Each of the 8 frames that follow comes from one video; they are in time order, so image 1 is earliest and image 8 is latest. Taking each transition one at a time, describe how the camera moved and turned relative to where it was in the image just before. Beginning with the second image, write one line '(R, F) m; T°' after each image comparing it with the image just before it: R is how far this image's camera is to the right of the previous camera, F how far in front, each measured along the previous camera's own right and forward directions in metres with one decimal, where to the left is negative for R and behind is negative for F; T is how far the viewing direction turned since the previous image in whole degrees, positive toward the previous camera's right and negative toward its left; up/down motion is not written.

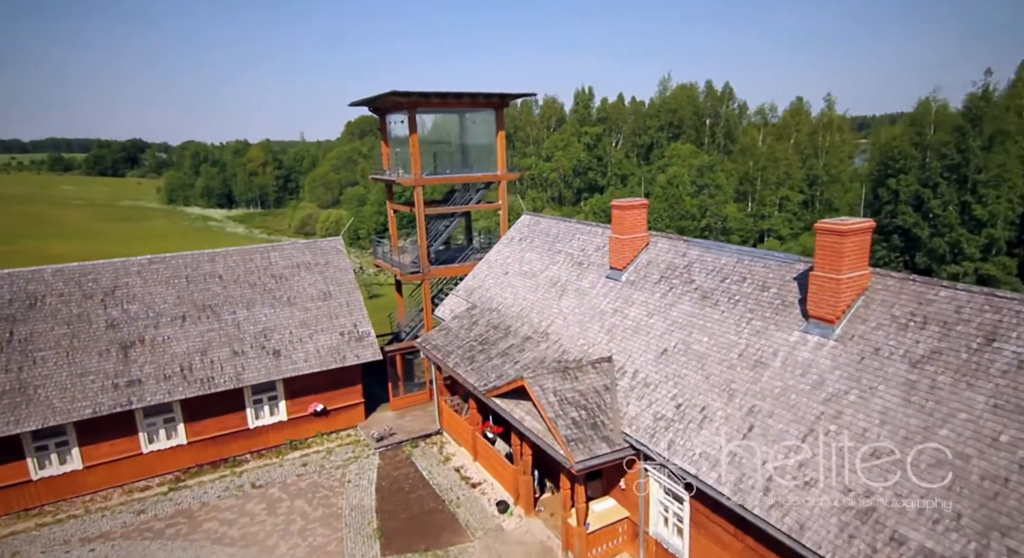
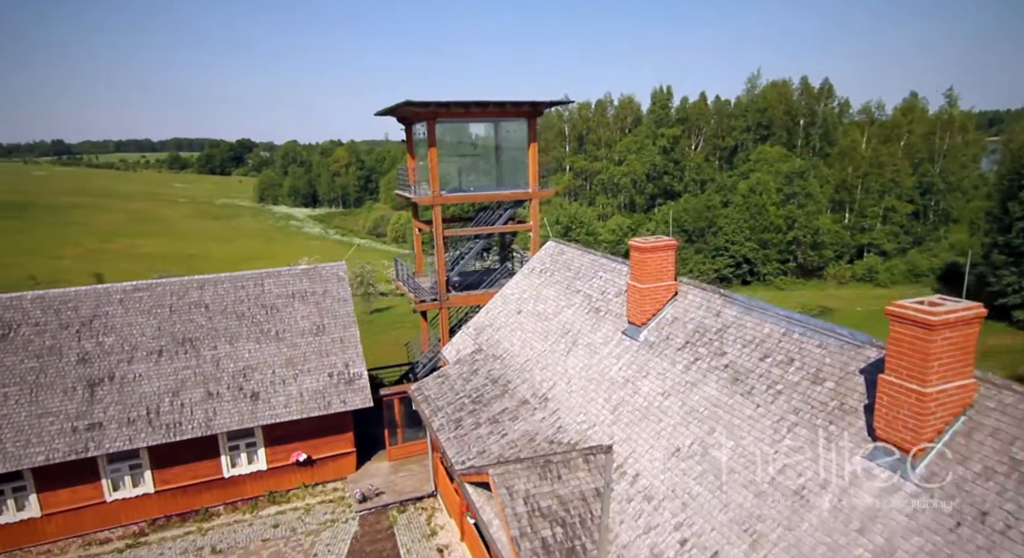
(+2.1, +3.3) m; -8°
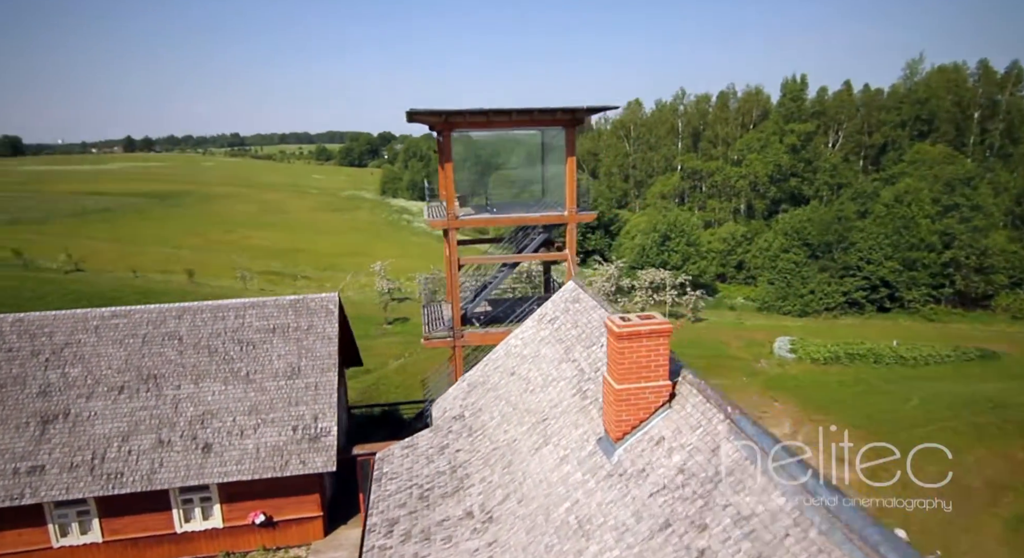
(+3.1, +4.1) m; -12°
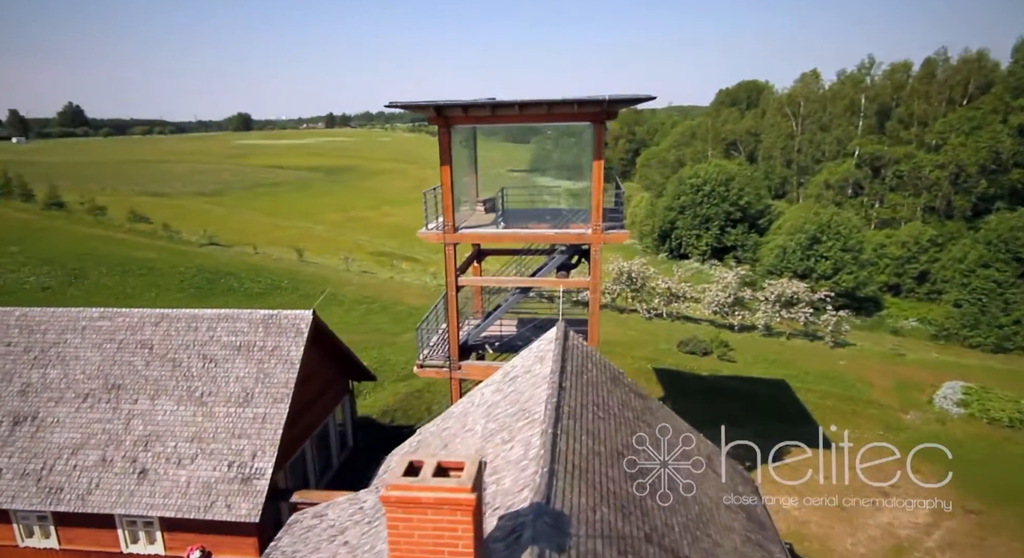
(+4.1, +4.1) m; -16°
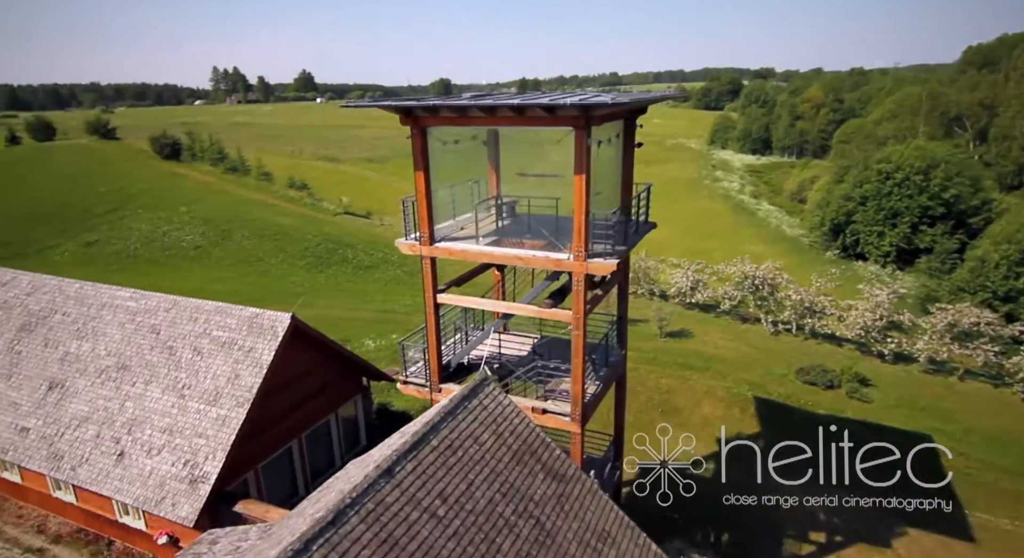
(+4.6, +2.9) m; -18°
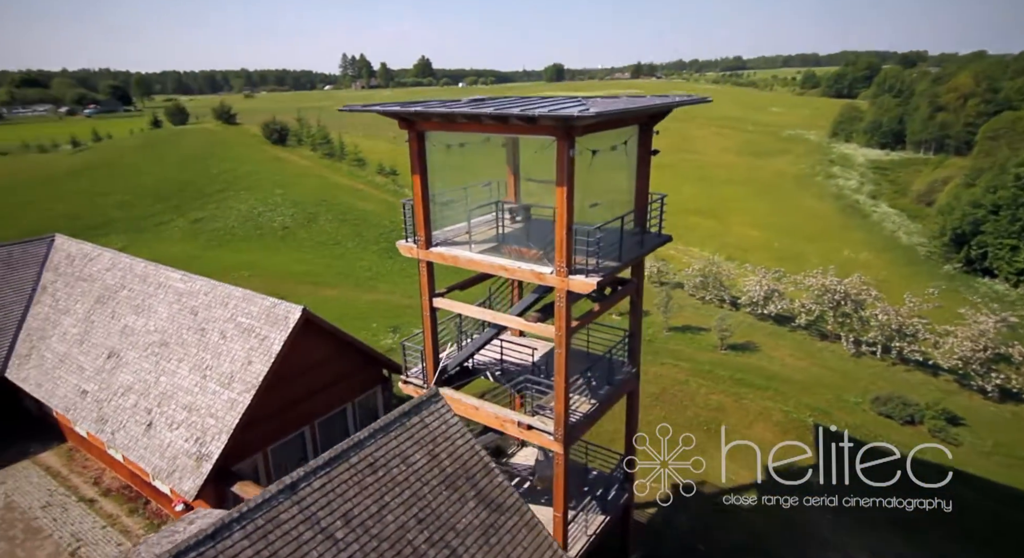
(+2.6, +0.6) m; -10°
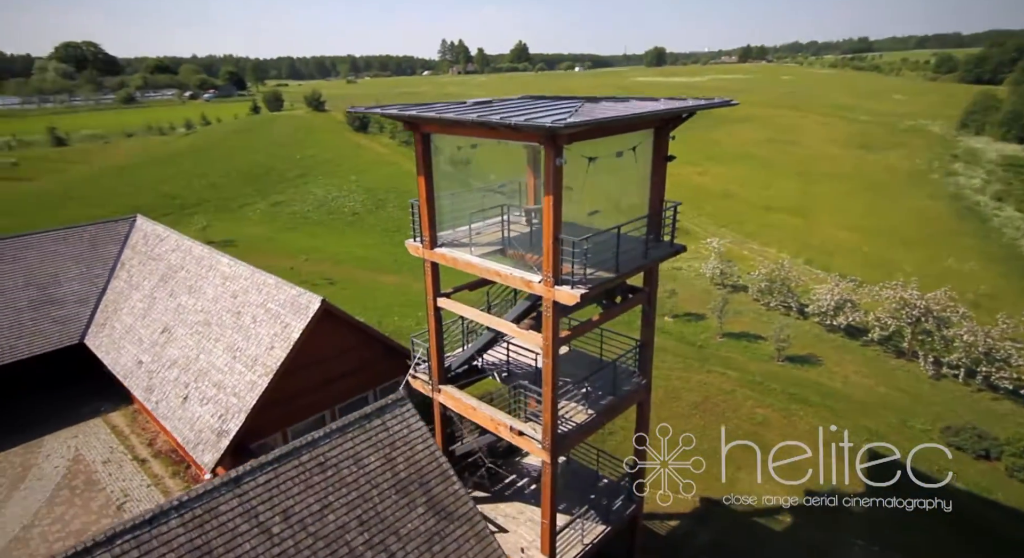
(+2.2, +0.3) m; -9°
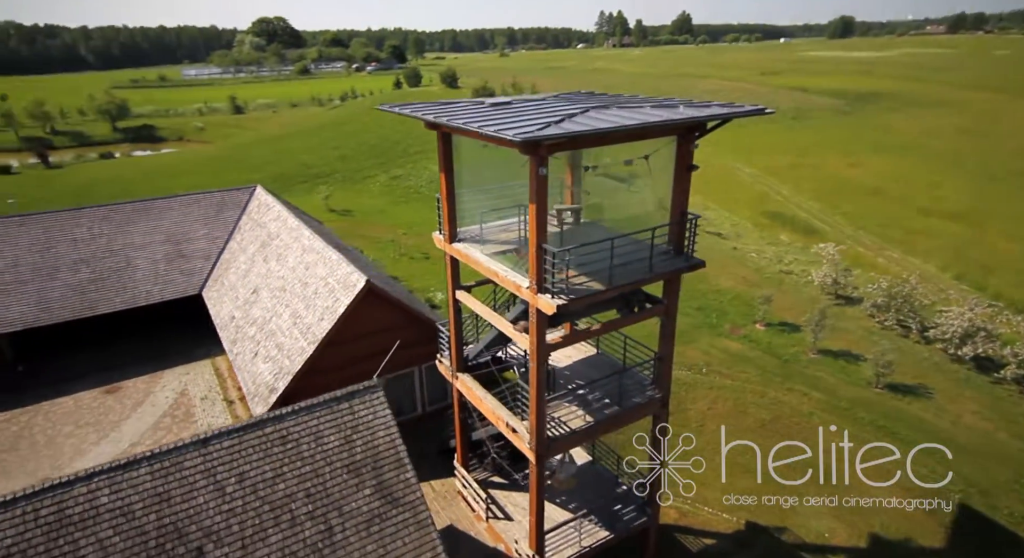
(+3.3, +0.3) m; -14°
